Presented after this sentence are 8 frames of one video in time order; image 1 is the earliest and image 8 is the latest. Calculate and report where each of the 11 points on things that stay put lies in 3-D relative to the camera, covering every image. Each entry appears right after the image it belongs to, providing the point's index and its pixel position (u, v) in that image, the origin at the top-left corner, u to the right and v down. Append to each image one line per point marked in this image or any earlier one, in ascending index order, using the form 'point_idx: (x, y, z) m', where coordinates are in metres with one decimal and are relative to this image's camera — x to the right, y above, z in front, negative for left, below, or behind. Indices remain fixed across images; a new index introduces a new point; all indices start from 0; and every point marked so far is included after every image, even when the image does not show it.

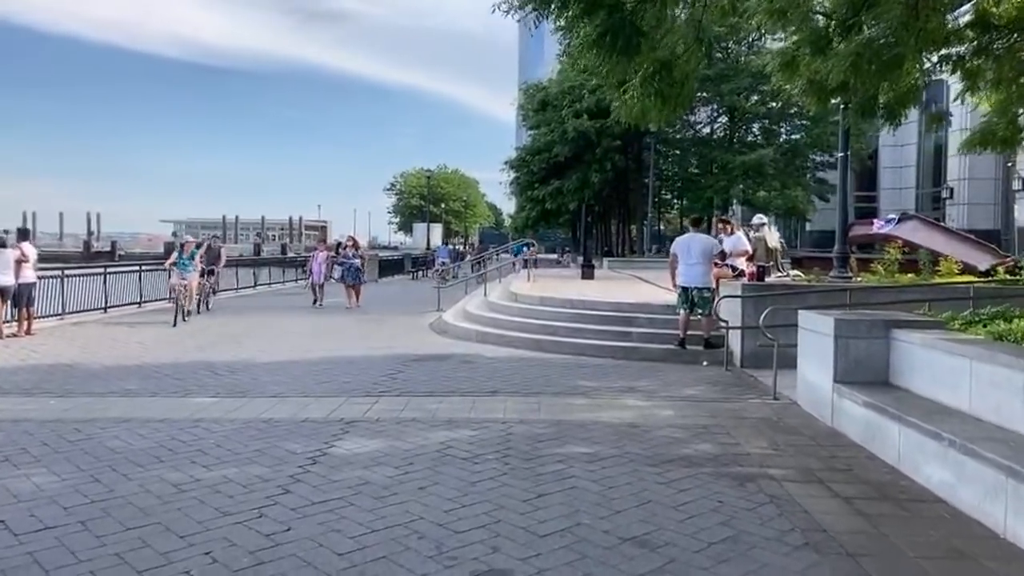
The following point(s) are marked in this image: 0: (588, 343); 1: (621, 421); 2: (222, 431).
0: (+1.1, -0.8, +11.7) m
1: (+1.0, -1.3, +7.5) m
2: (-2.6, -1.3, +7.0) m
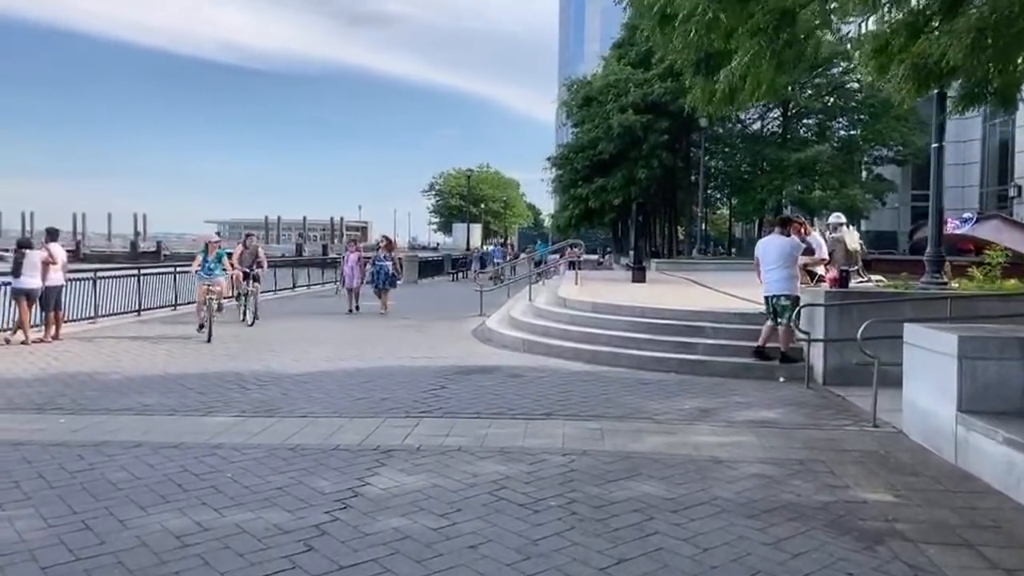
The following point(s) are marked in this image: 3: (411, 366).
0: (+1.8, -0.9, +10.6) m
1: (+1.6, -1.4, +6.4) m
2: (-2.1, -1.4, +6.1) m
3: (-1.4, -1.1, +10.6) m
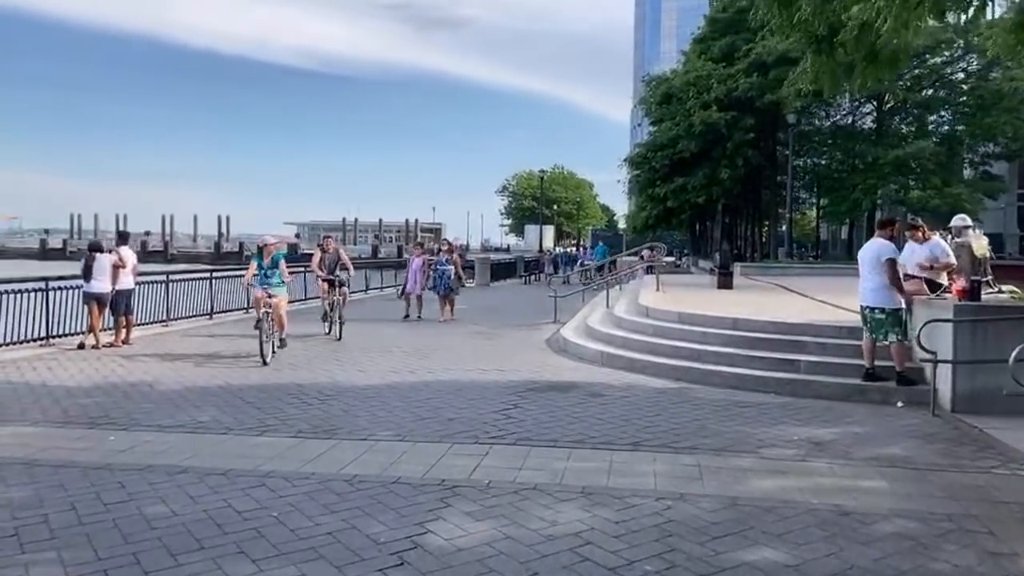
0: (+2.8, -1.0, +9.6) m
1: (+2.2, -1.5, +5.4) m
2: (-1.6, -1.5, +5.4) m
3: (-0.4, -1.2, +9.9) m
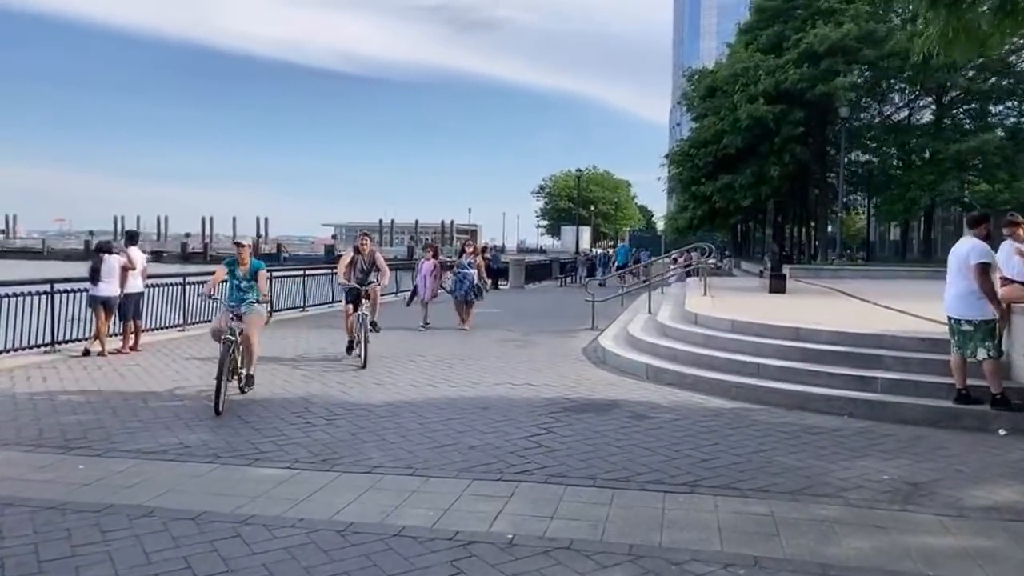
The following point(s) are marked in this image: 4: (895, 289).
0: (+3.2, -1.1, +8.3) m
1: (+2.3, -1.6, +4.2) m
2: (-1.4, -1.5, +4.4) m
3: (0.0, -1.2, +8.8) m
4: (+9.7, -0.1, +19.7) m
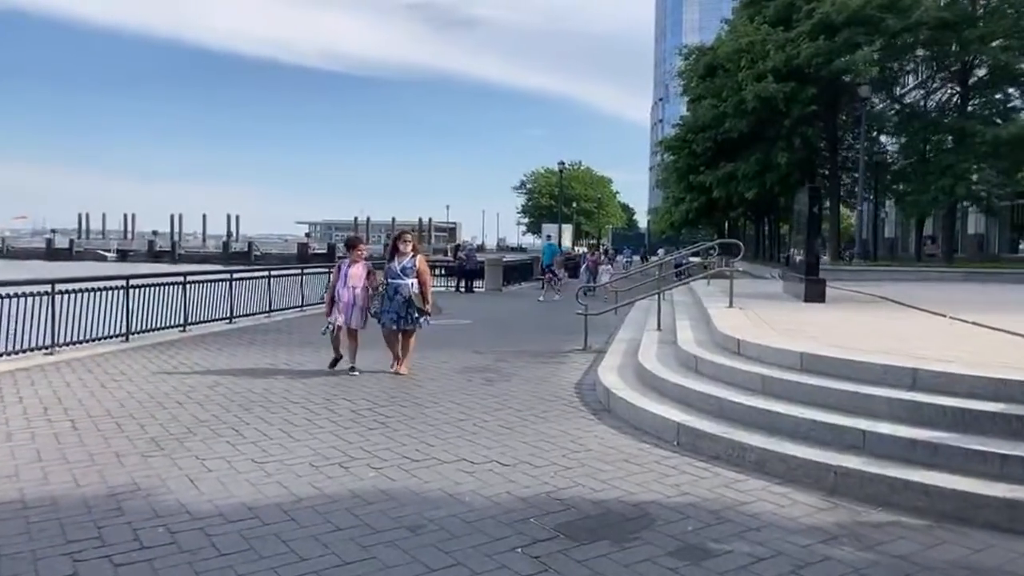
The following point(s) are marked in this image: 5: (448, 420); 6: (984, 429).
0: (+2.9, -1.3, +4.9) m
1: (+2.1, -1.7, +0.7) m
2: (-1.6, -1.7, +0.8) m
3: (-0.3, -1.4, +5.3) m
4: (+9.1, -0.2, +16.4) m
5: (-0.6, -1.3, +7.5) m
6: (+3.4, -1.0, +5.5) m
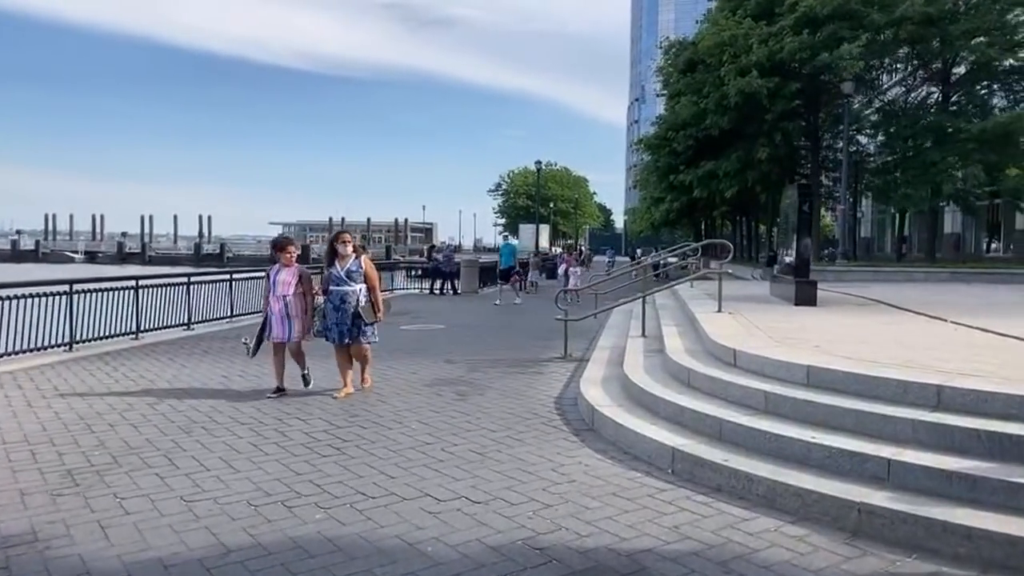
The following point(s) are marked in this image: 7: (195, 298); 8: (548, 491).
0: (+2.7, -1.3, +4.1) m
1: (+2.1, -1.8, 0.0) m
2: (-1.6, -1.7, 0.0) m
3: (-0.5, -1.5, +4.4) m
4: (+8.6, -0.2, +15.9) m
5: (-0.9, -1.3, +6.6) m
6: (+3.2, -1.0, +4.8) m
7: (-6.6, -0.2, +16.1) m
8: (+0.2, -1.4, +5.3) m
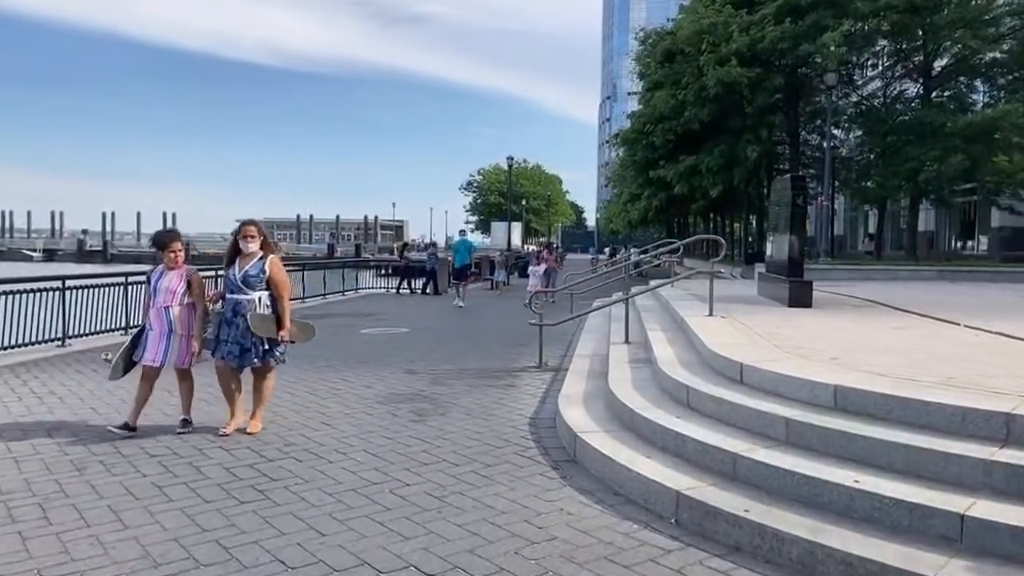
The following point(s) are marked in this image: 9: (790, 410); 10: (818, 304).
0: (+2.6, -1.3, +3.0) m
1: (+2.1, -1.8, -1.1) m
2: (-1.6, -1.8, -1.3) m
3: (-0.6, -1.5, +3.2) m
4: (+8.1, -0.2, +15.0) m
5: (-1.1, -1.4, +5.4) m
6: (+3.0, -1.0, +3.7) m
7: (-7.2, -0.2, +14.7) m
8: (+0.1, -1.4, +4.2) m
9: (+1.9, -0.8, +5.2) m
10: (+4.9, -0.2, +12.3) m
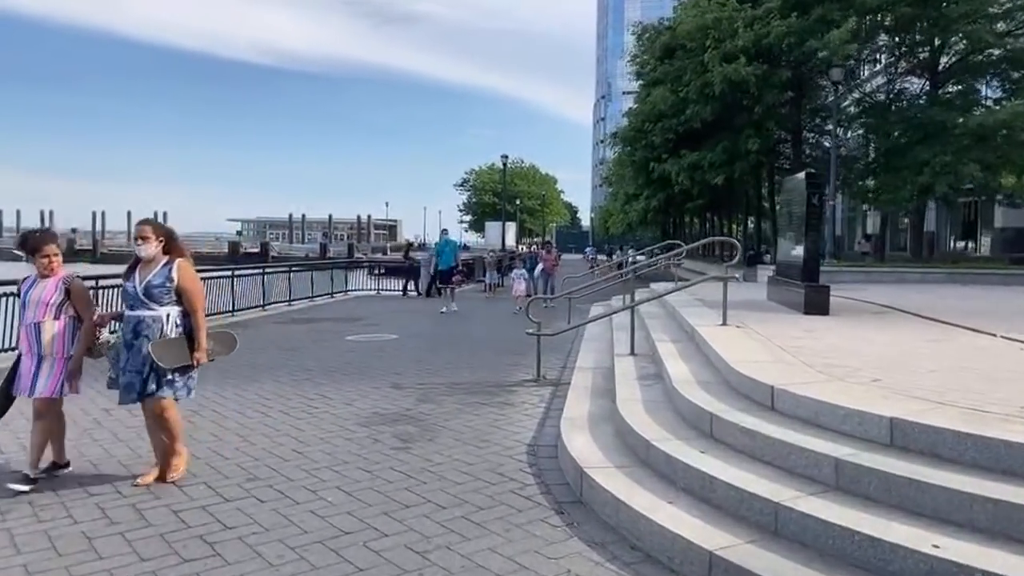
0: (+2.6, -1.4, +2.2) m
1: (+2.1, -1.9, -2.0) m
2: (-1.6, -1.9, -2.1) m
3: (-0.6, -1.6, +2.4) m
4: (+8.0, -0.3, +14.2) m
5: (-1.1, -1.5, +4.6) m
6: (+3.0, -1.1, +2.9) m
7: (-7.3, -0.3, +13.8) m
8: (0.0, -1.5, +3.3) m
9: (+1.9, -0.9, +4.4) m
10: (+4.8, -0.3, +11.6) m
